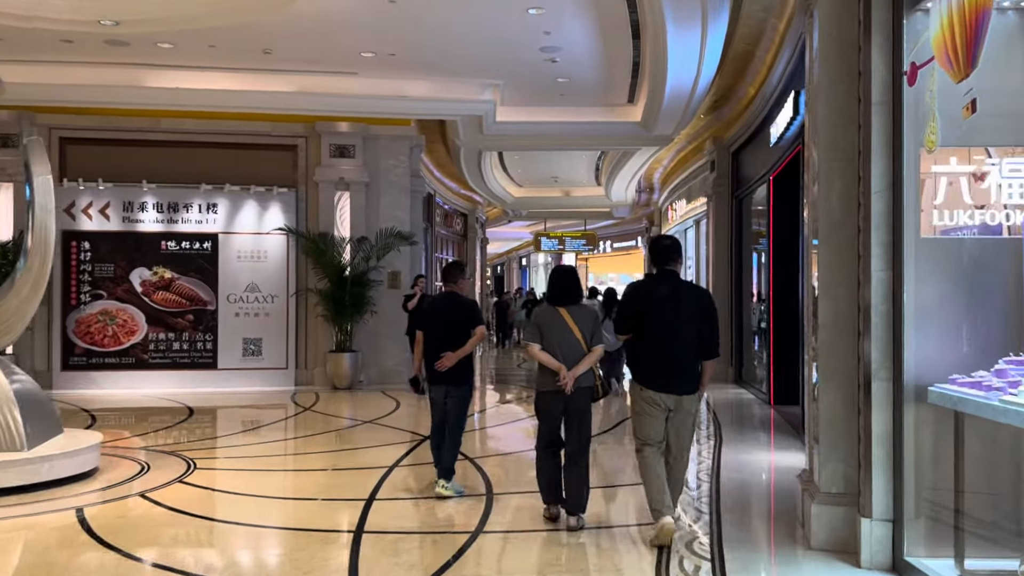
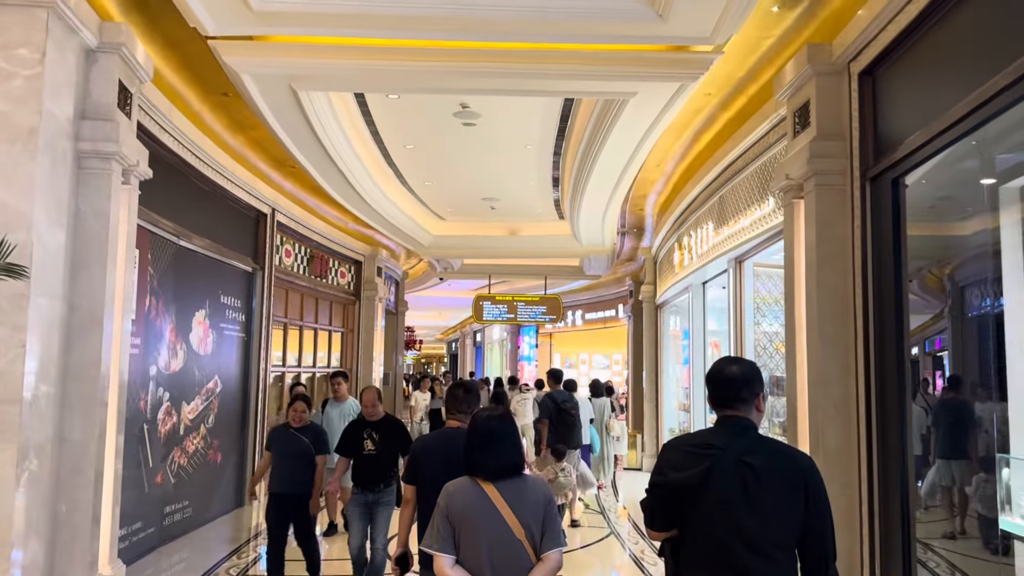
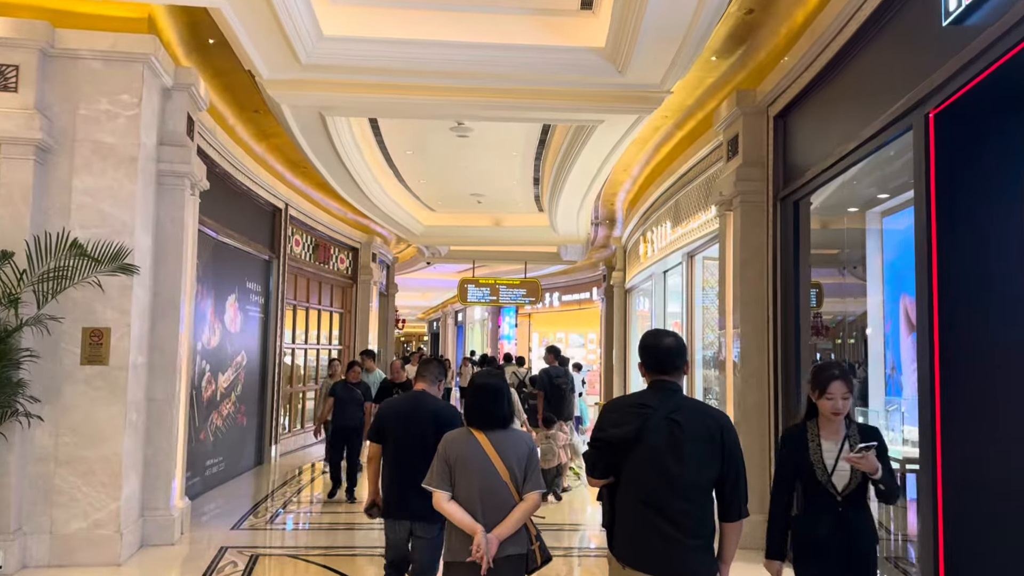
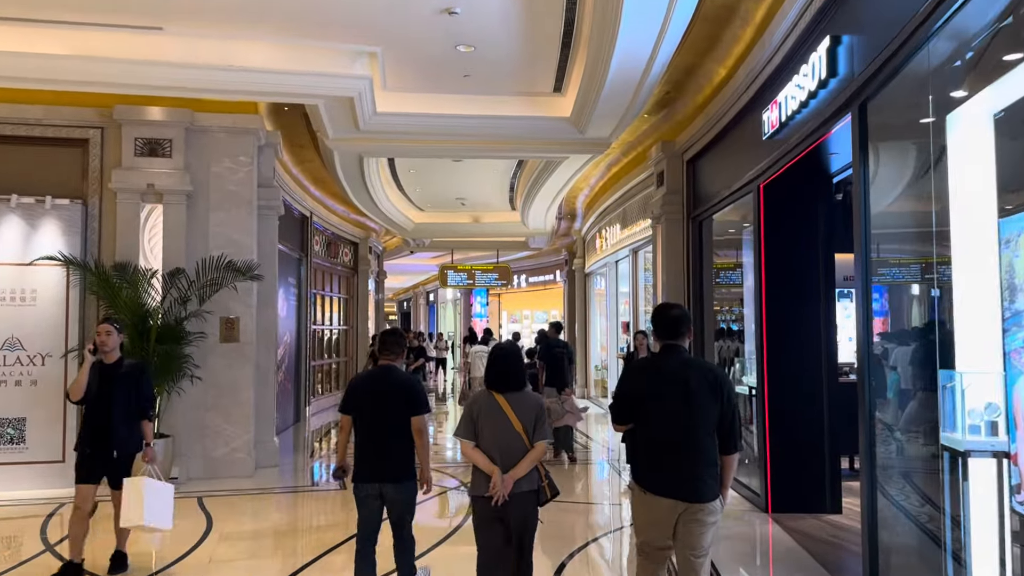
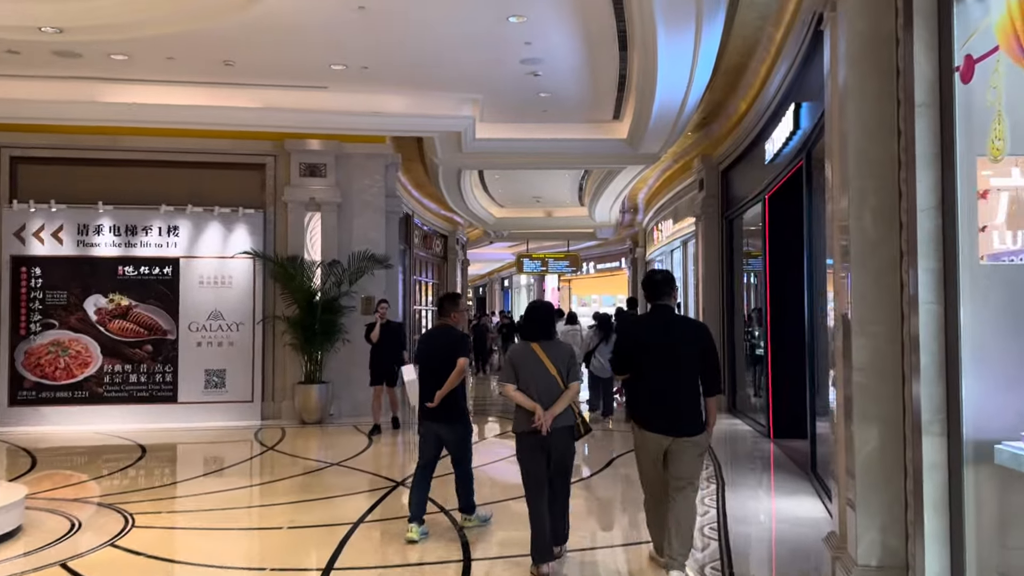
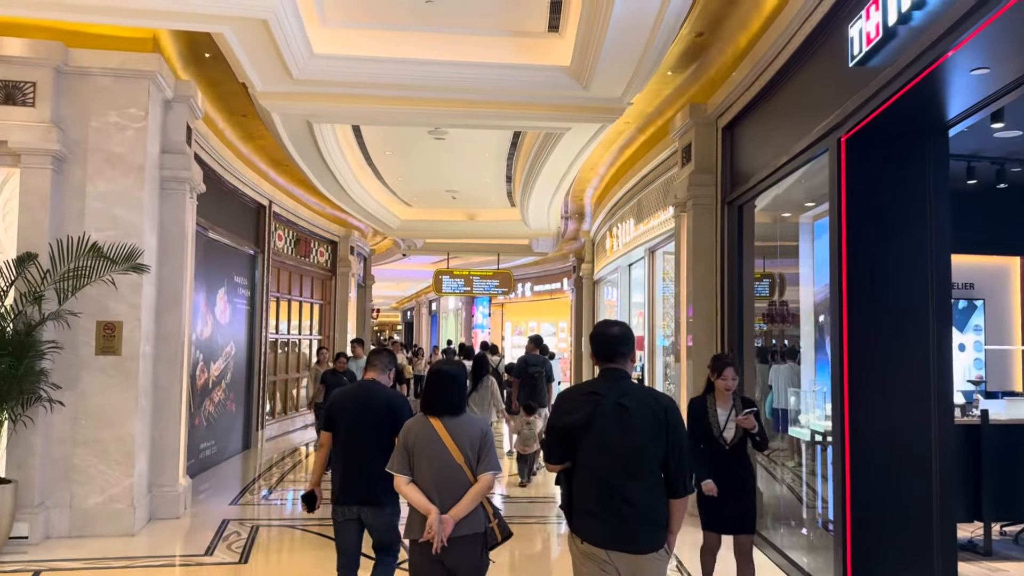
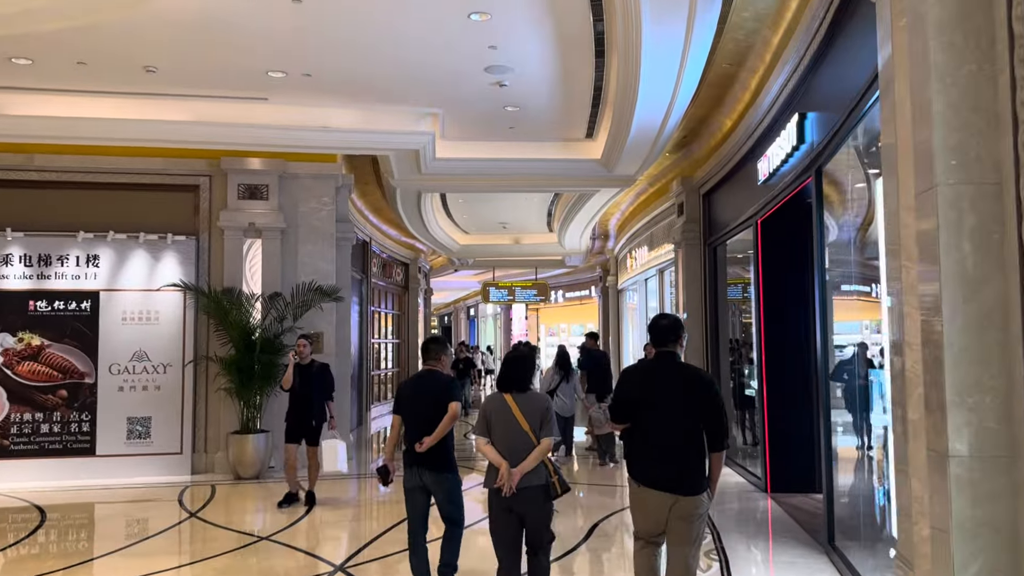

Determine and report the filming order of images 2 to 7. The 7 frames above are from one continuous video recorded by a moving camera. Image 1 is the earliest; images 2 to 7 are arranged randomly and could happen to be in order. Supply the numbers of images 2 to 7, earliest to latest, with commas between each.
5, 7, 4, 6, 3, 2
